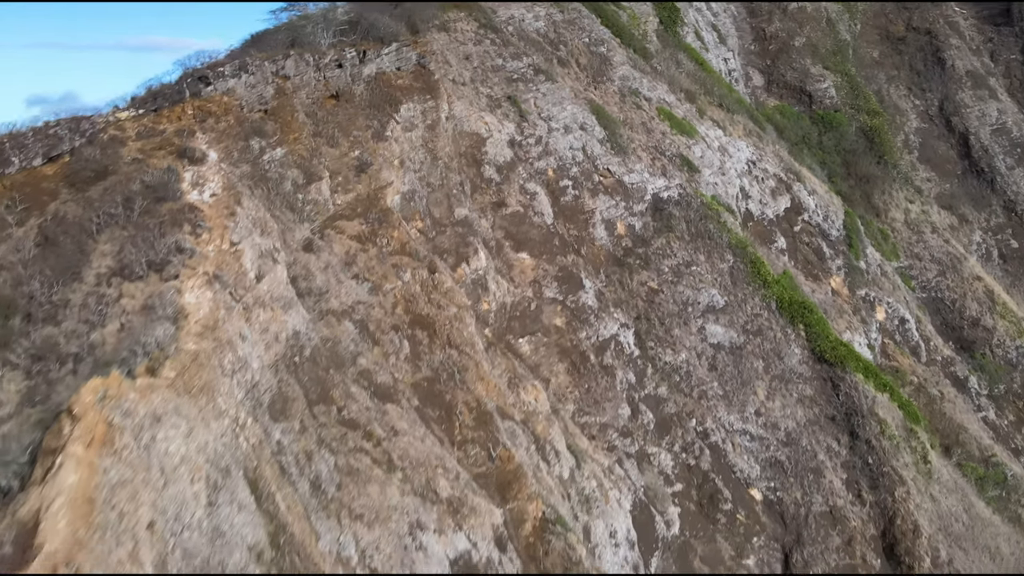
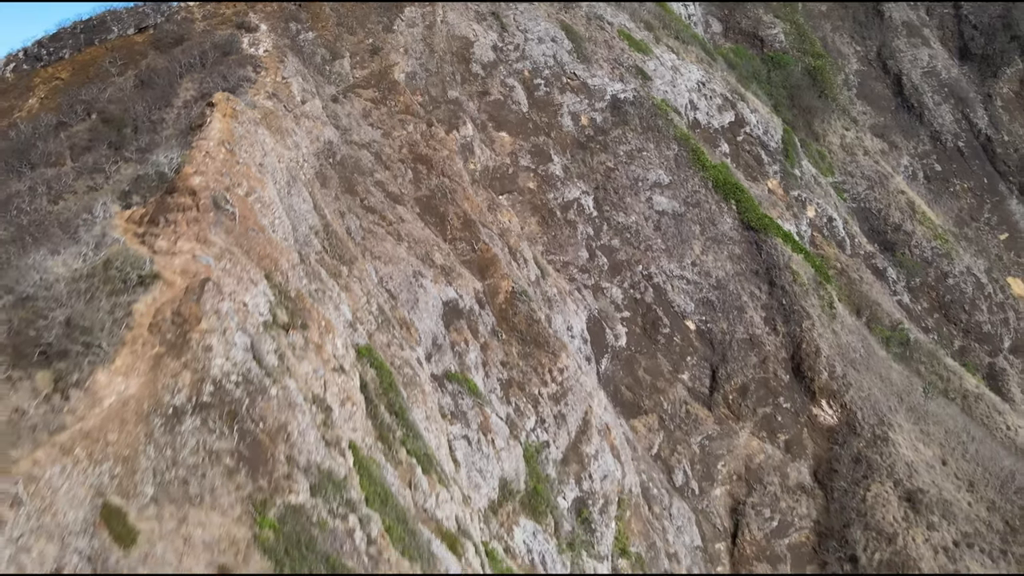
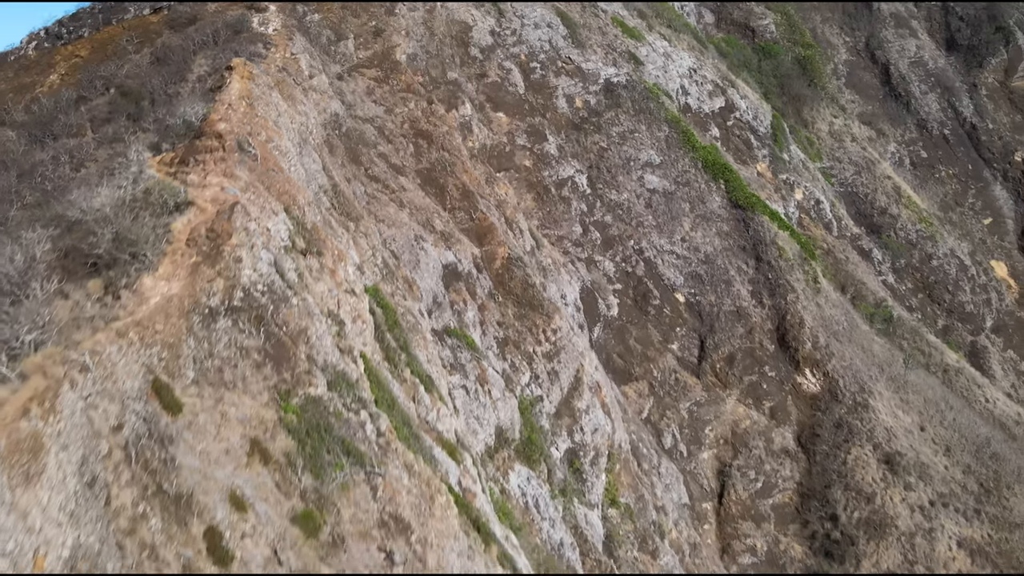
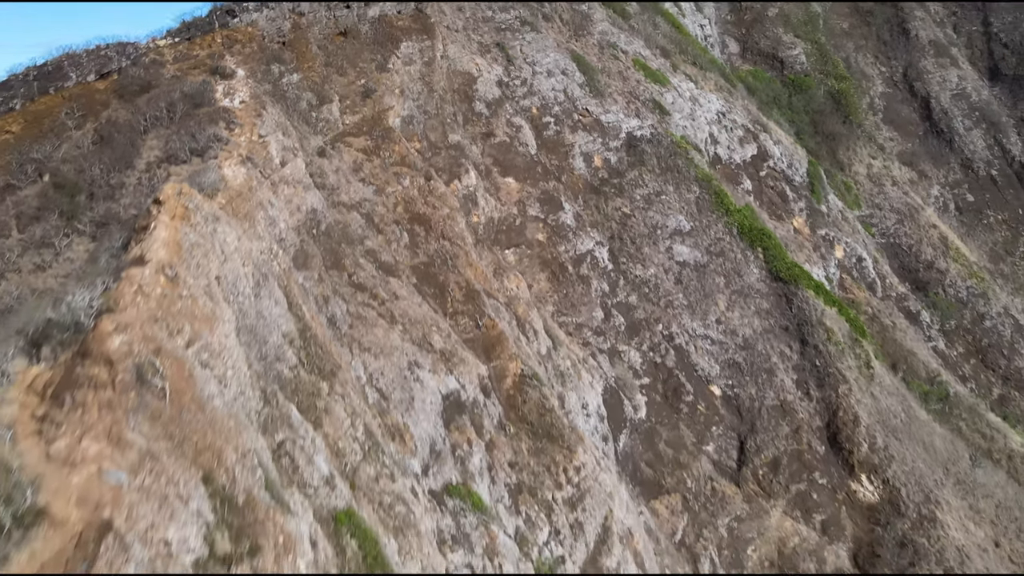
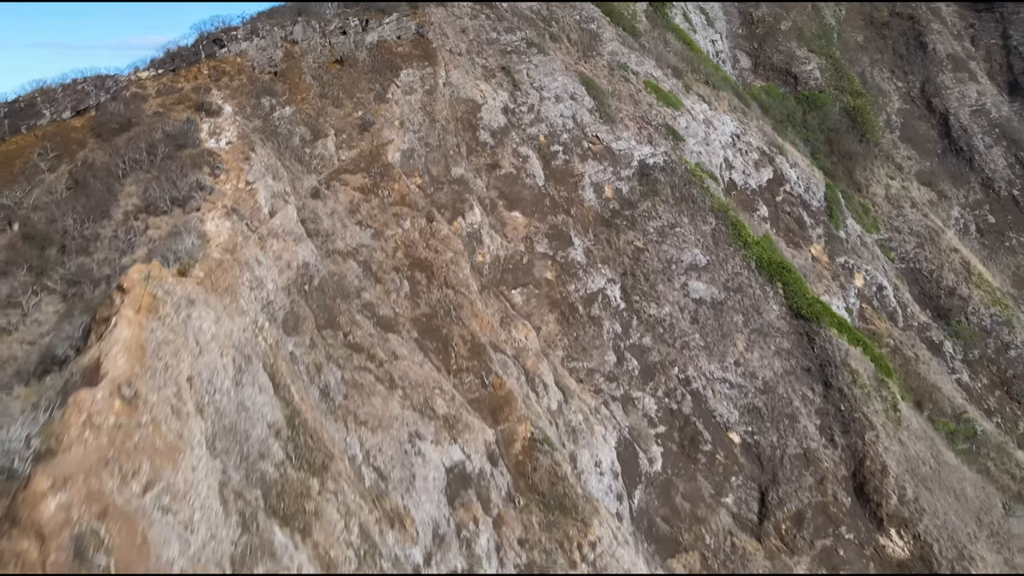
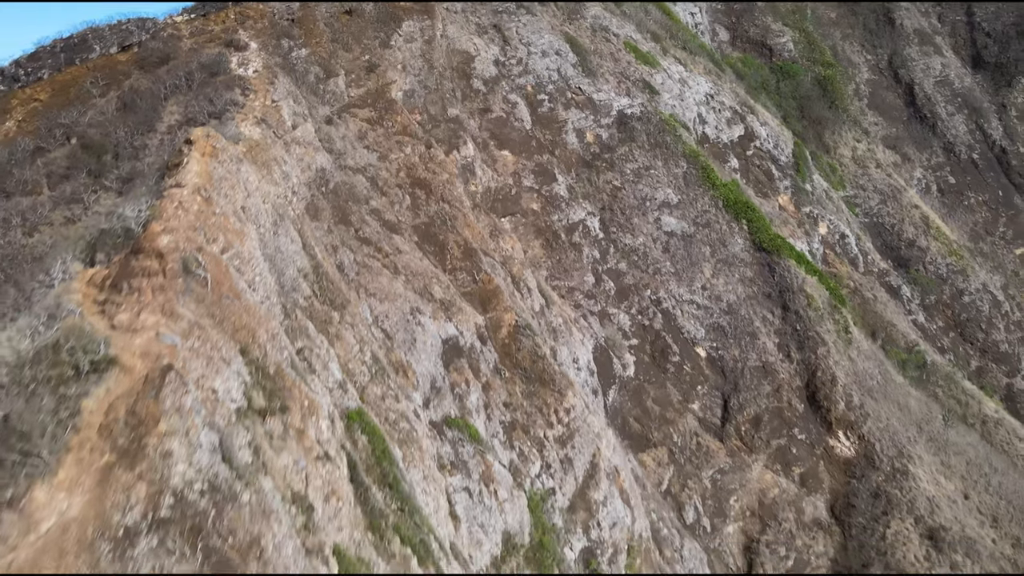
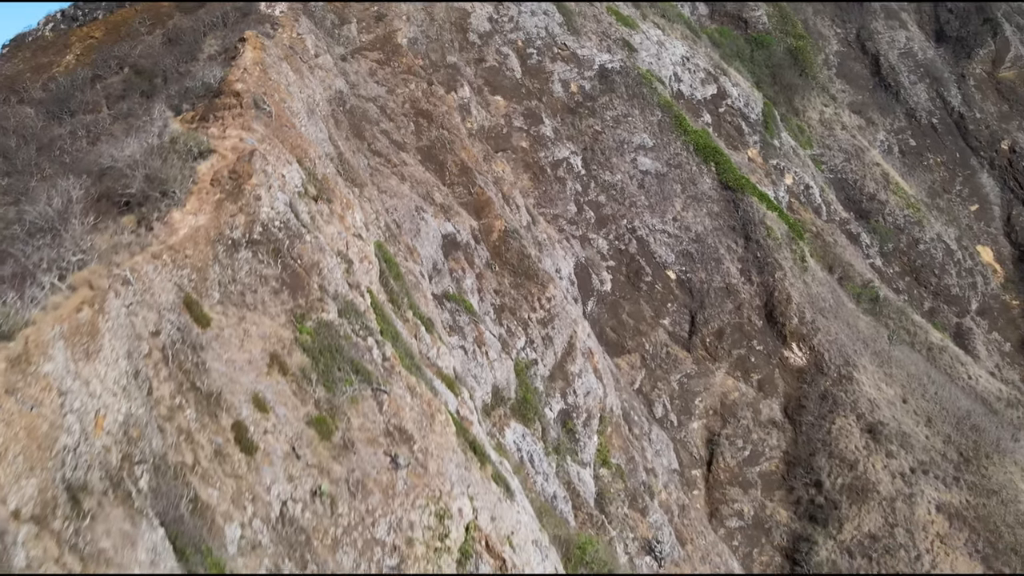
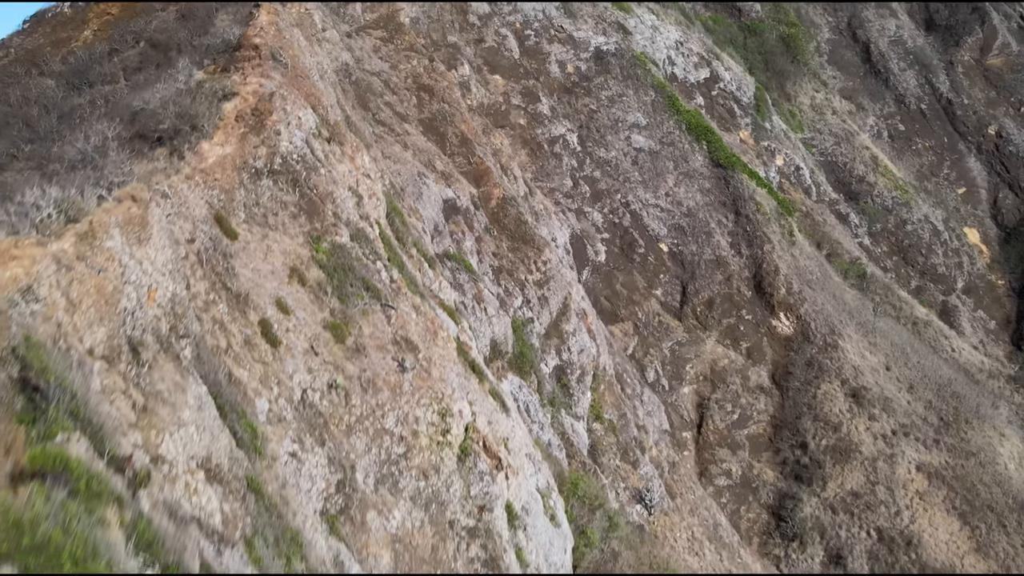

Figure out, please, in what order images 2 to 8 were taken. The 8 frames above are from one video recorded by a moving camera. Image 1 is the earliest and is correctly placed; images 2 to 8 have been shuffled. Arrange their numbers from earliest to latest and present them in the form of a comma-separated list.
5, 4, 6, 2, 3, 7, 8
